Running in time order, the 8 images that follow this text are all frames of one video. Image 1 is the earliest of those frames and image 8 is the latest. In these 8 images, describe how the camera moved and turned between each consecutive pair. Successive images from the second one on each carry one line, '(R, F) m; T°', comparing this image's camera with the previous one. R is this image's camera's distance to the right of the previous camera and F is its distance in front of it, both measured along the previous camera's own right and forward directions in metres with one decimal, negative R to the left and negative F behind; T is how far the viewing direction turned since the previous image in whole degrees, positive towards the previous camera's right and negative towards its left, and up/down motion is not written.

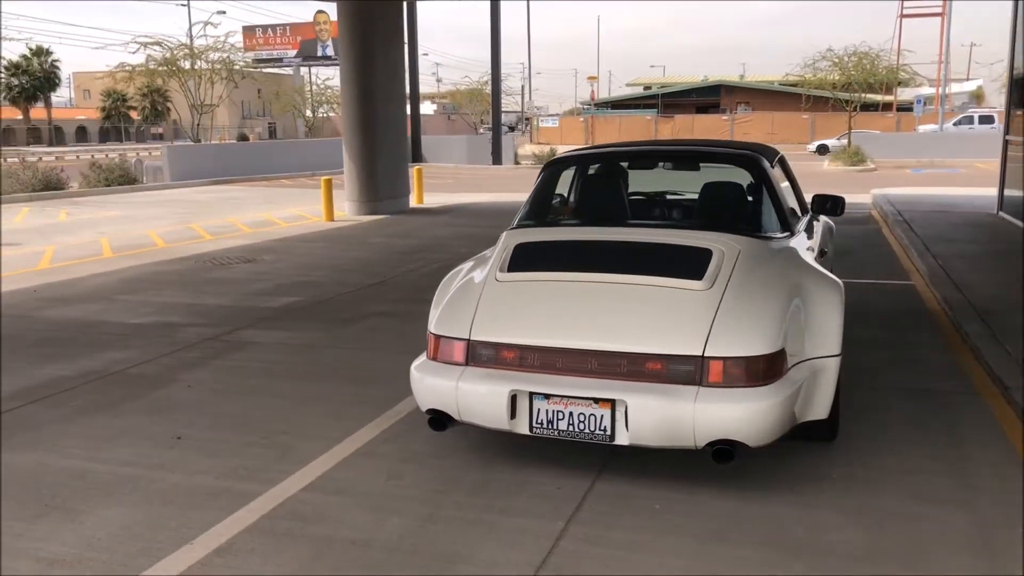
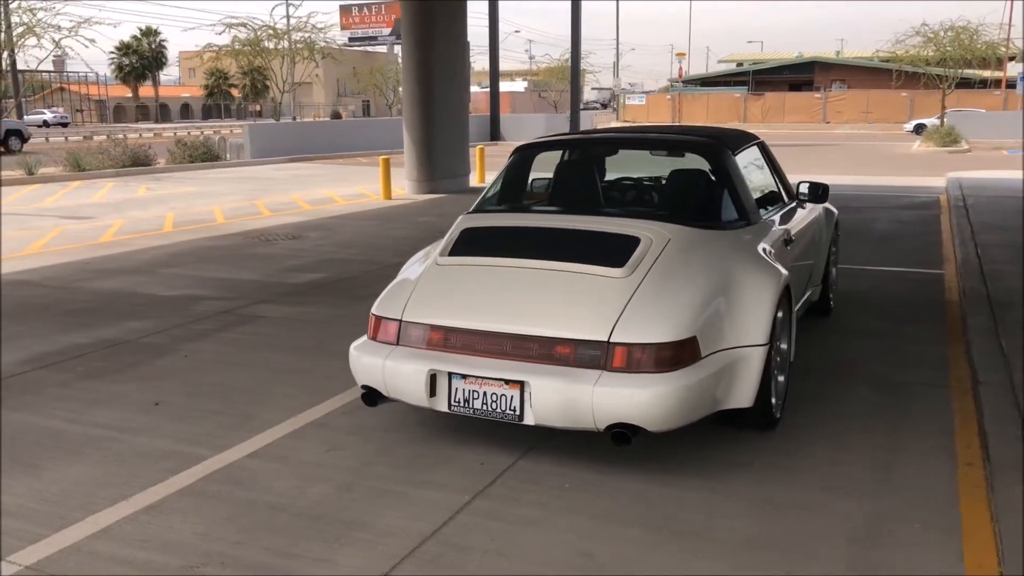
(+0.7, -0.1) m; -6°
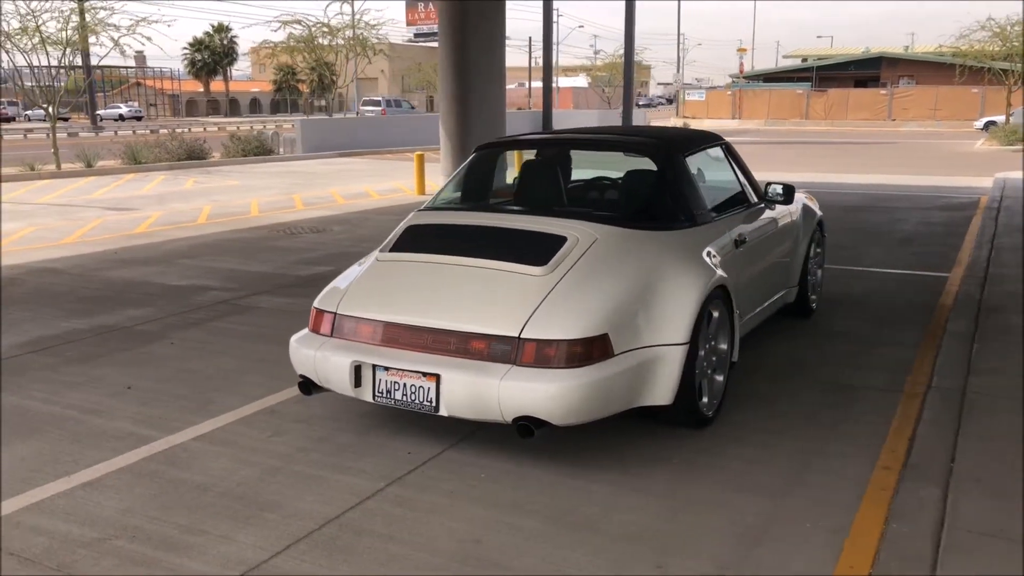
(+0.6, -0.1) m; -4°
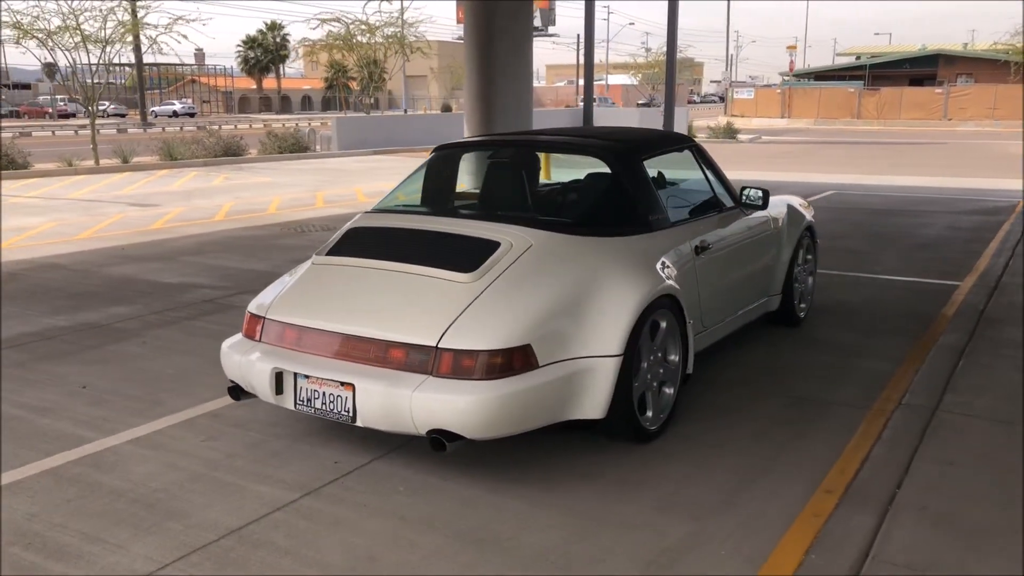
(+0.5, +0.2) m; -3°
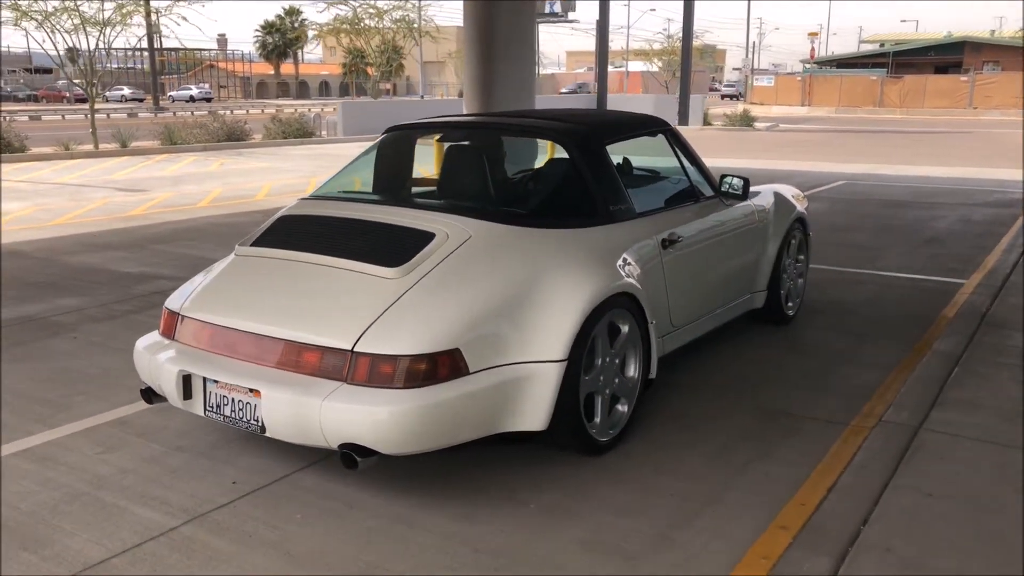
(+0.4, +0.5) m; -1°
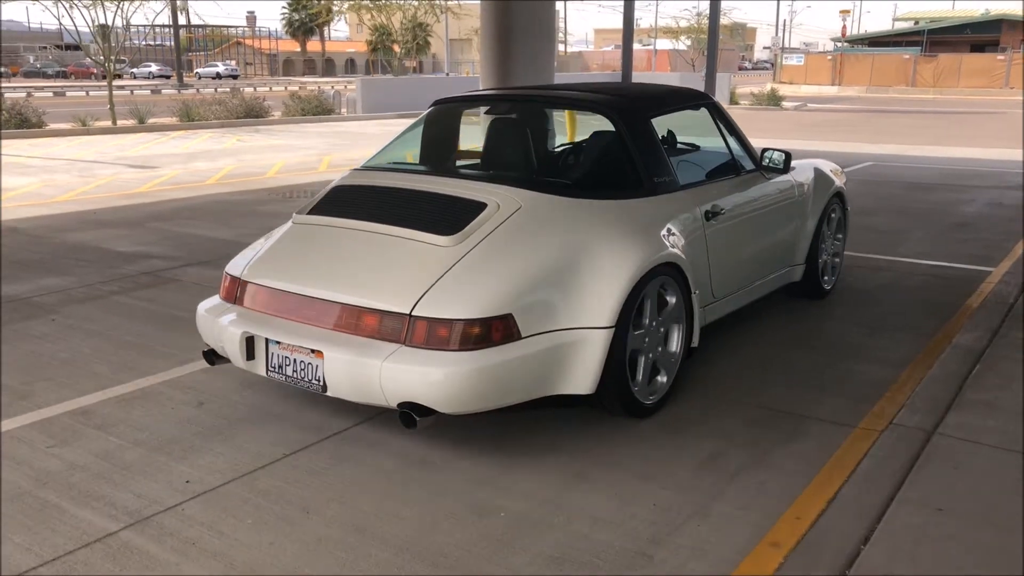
(+0.2, +0.3) m; -2°
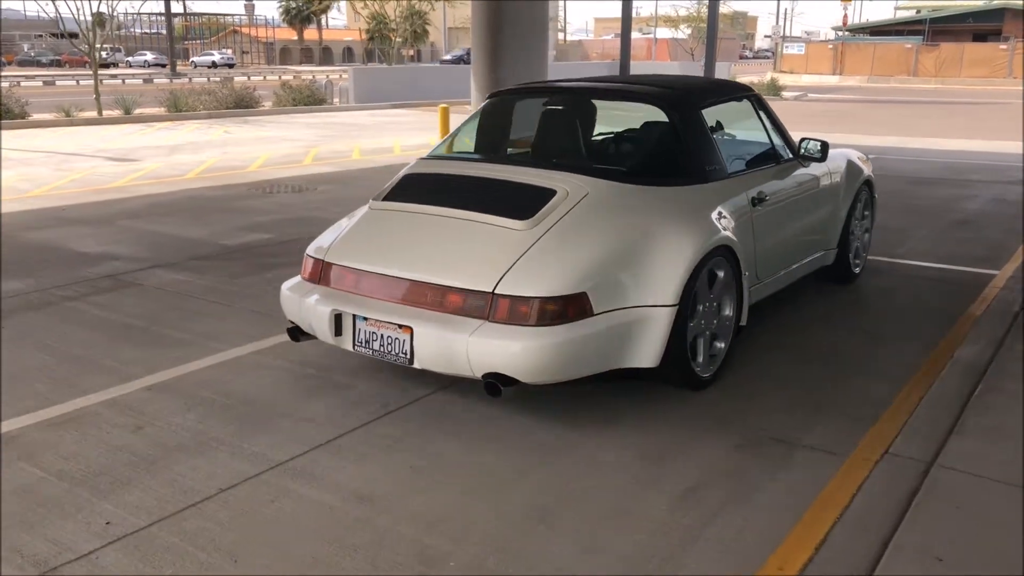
(+0.1, +0.3) m; 0°
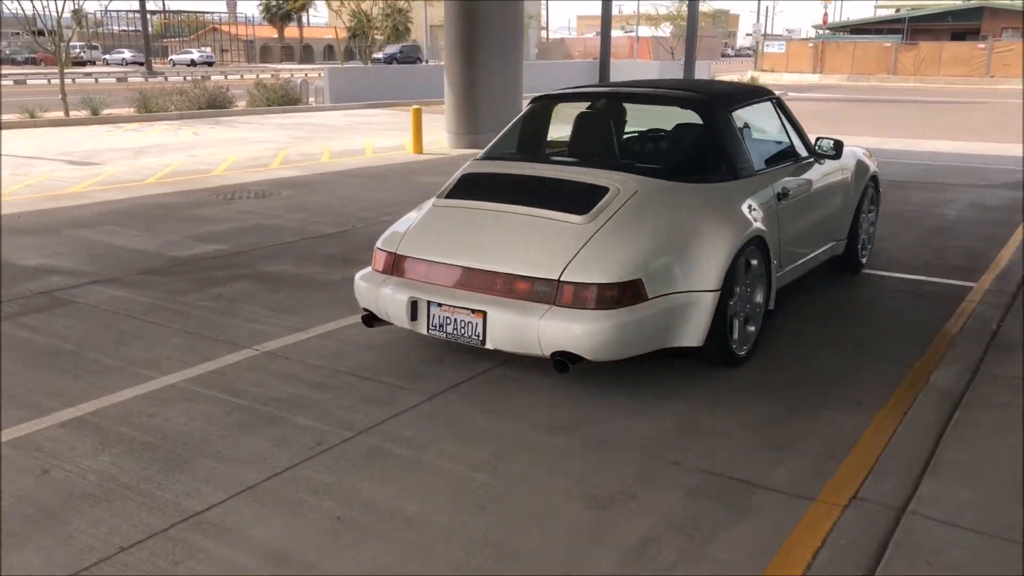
(+0.2, +0.3) m; +1°
